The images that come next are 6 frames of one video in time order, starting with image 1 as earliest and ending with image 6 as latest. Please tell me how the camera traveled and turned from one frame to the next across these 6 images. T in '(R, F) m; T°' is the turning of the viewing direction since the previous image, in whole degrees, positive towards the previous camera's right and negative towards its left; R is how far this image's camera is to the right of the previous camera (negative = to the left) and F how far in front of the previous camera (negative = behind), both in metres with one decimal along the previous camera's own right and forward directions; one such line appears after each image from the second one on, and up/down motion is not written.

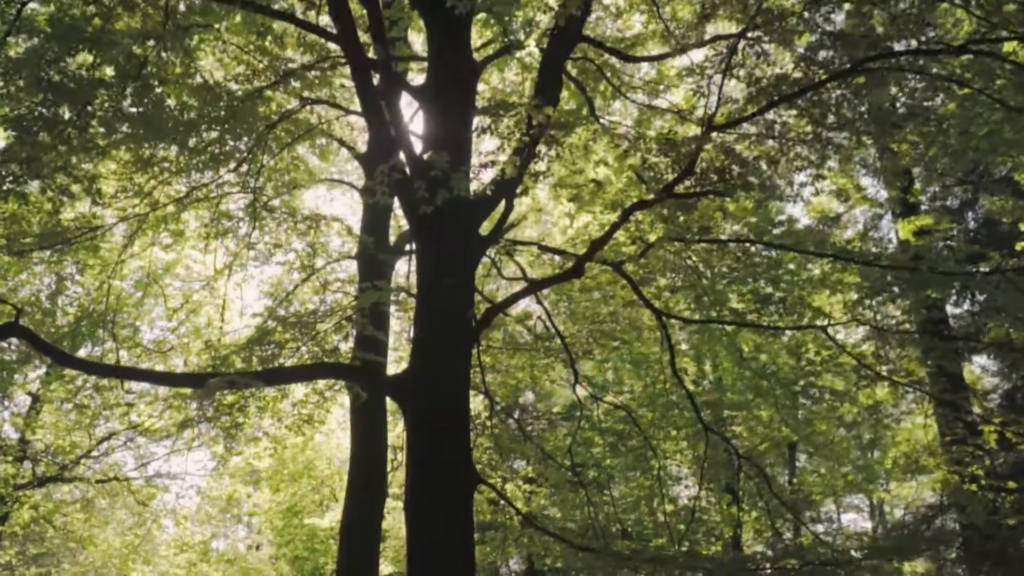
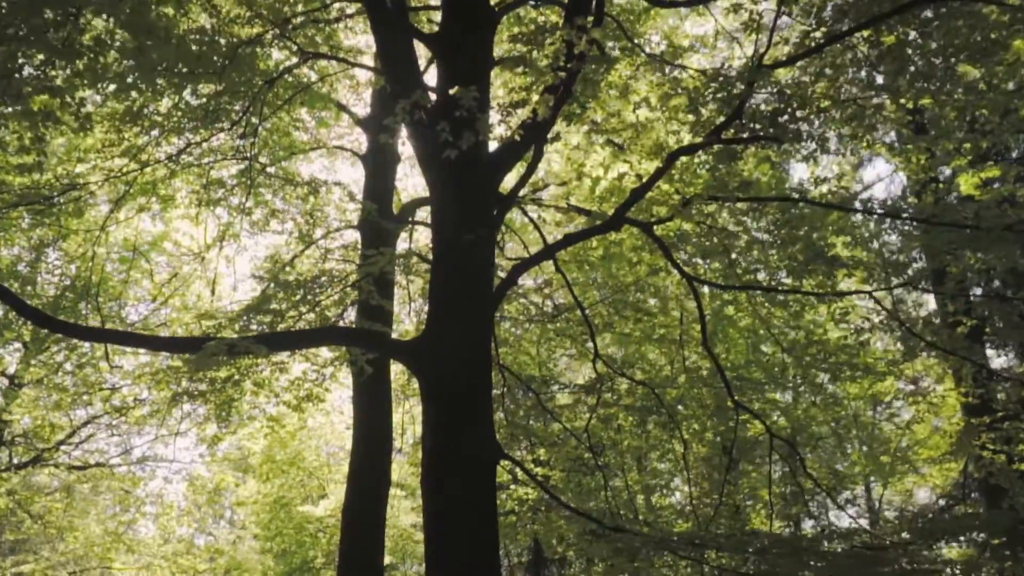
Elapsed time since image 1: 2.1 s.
(-0.4, +0.7) m; +1°
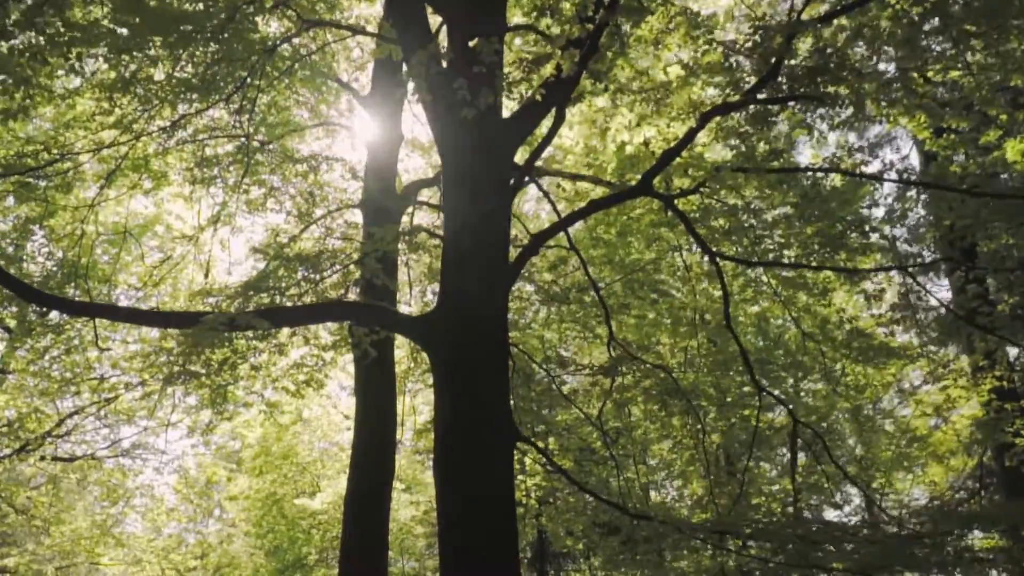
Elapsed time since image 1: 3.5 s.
(-0.2, +0.4) m; +1°
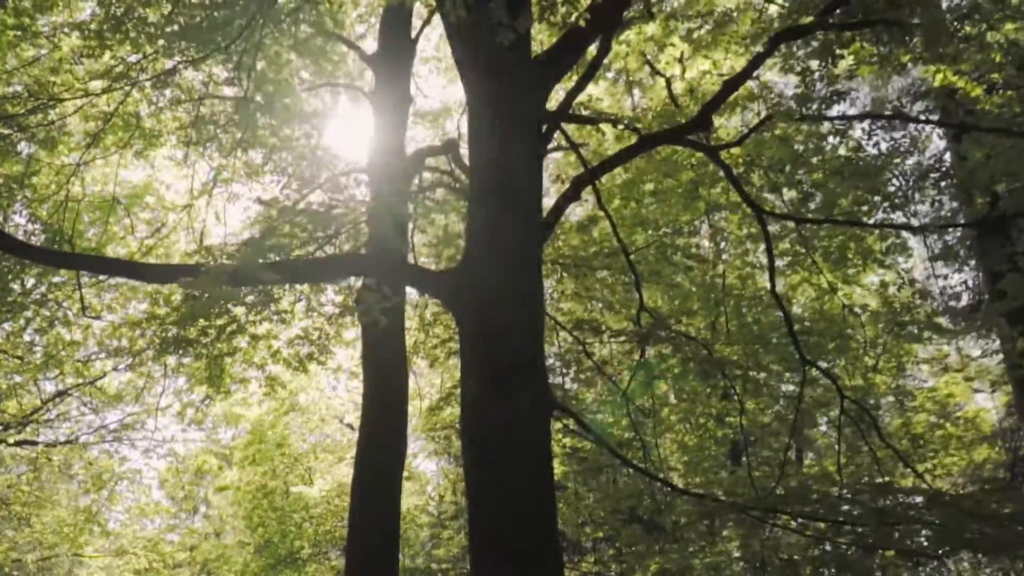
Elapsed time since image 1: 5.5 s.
(-0.3, +0.7) m; +1°
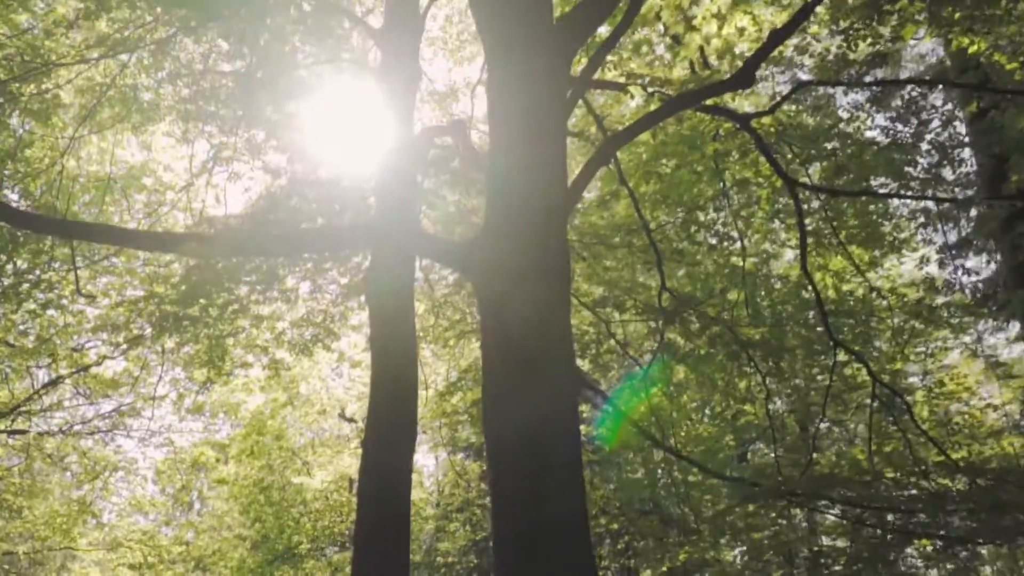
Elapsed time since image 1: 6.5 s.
(-0.2, +0.4) m; 0°
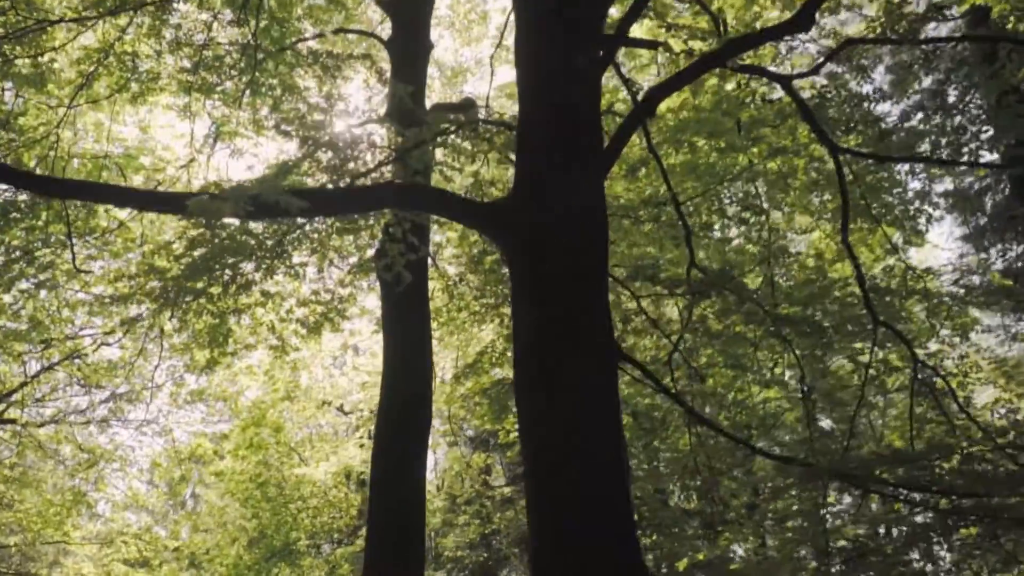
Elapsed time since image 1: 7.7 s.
(-0.2, +0.4) m; 0°
